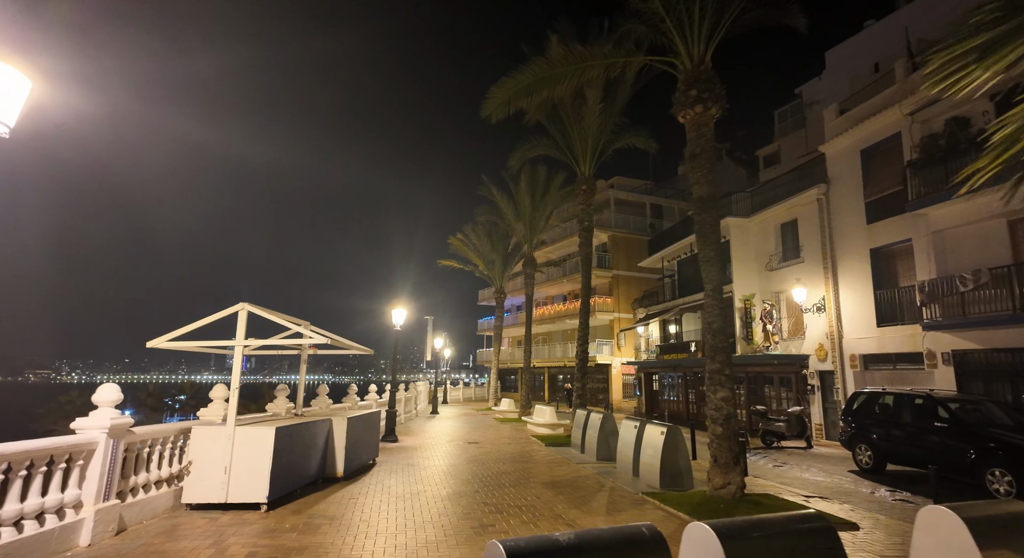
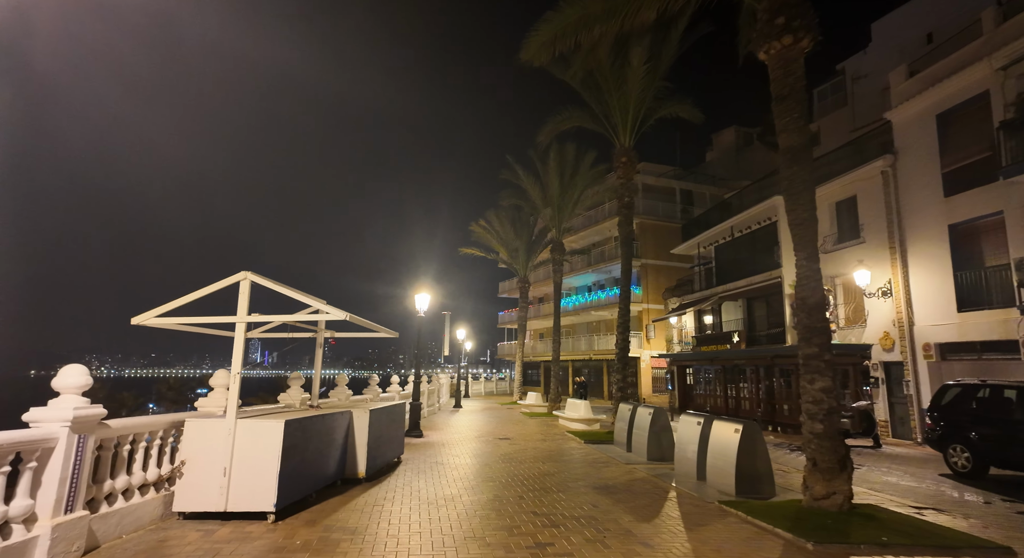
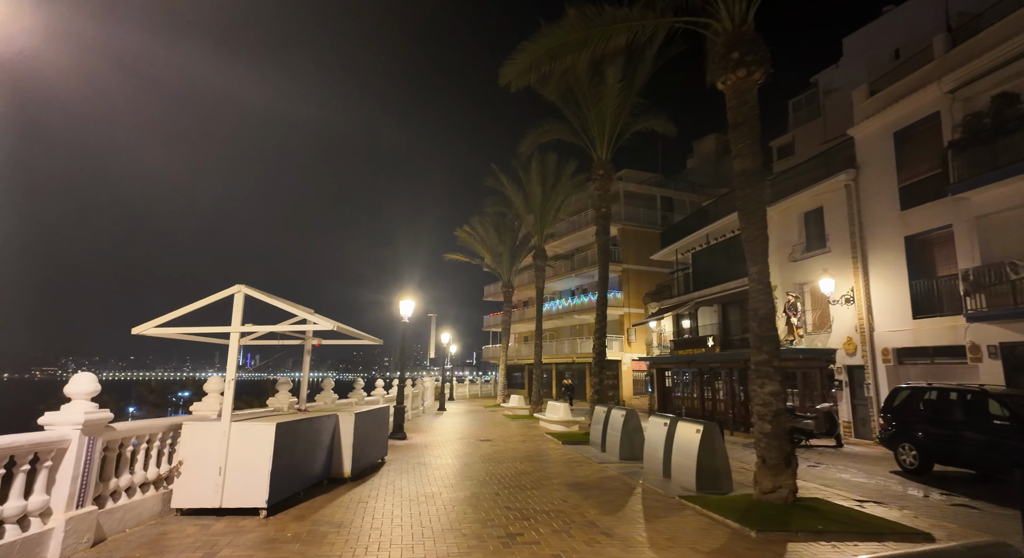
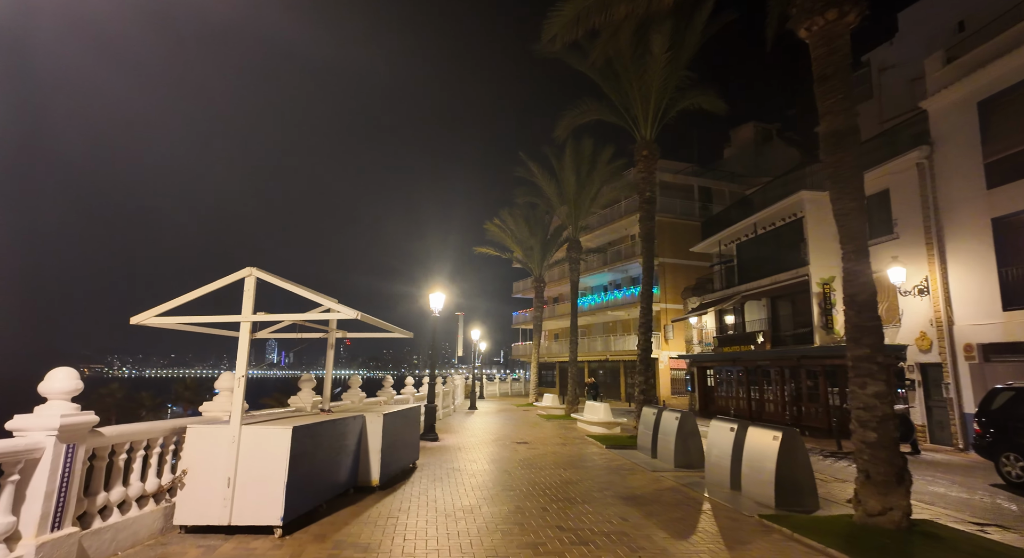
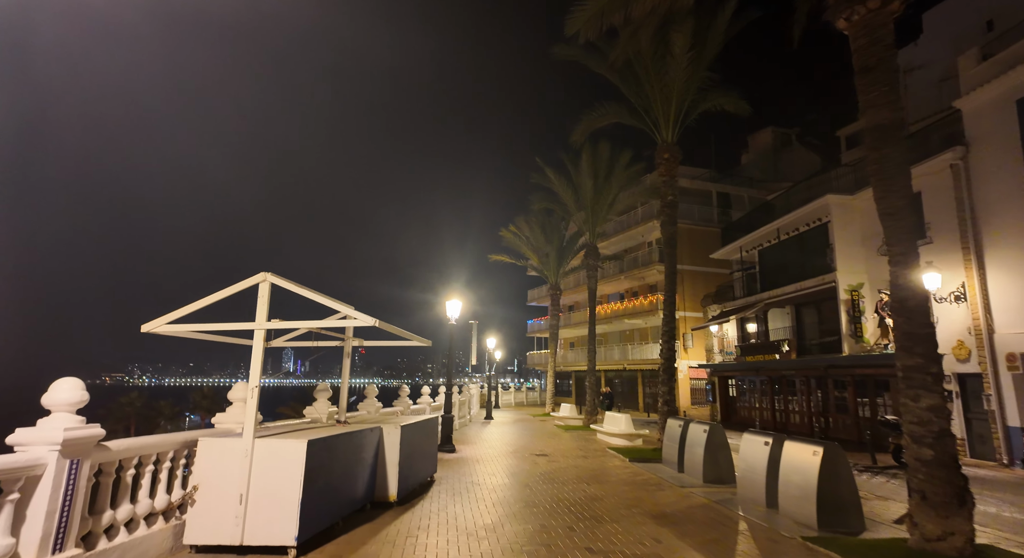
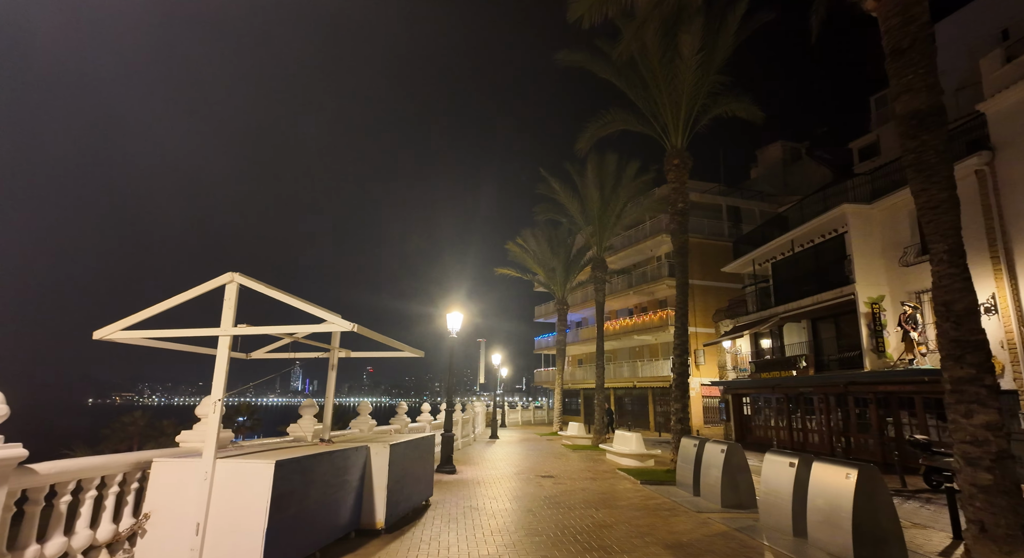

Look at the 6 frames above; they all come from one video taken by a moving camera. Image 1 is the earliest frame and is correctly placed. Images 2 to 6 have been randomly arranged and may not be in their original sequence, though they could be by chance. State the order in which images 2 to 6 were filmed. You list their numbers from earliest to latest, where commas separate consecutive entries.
3, 2, 4, 5, 6
